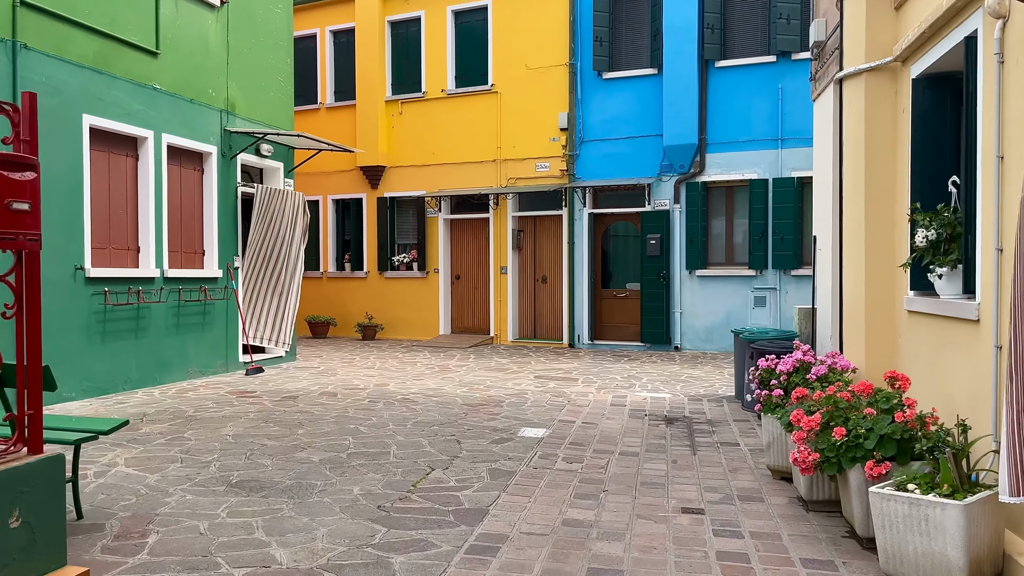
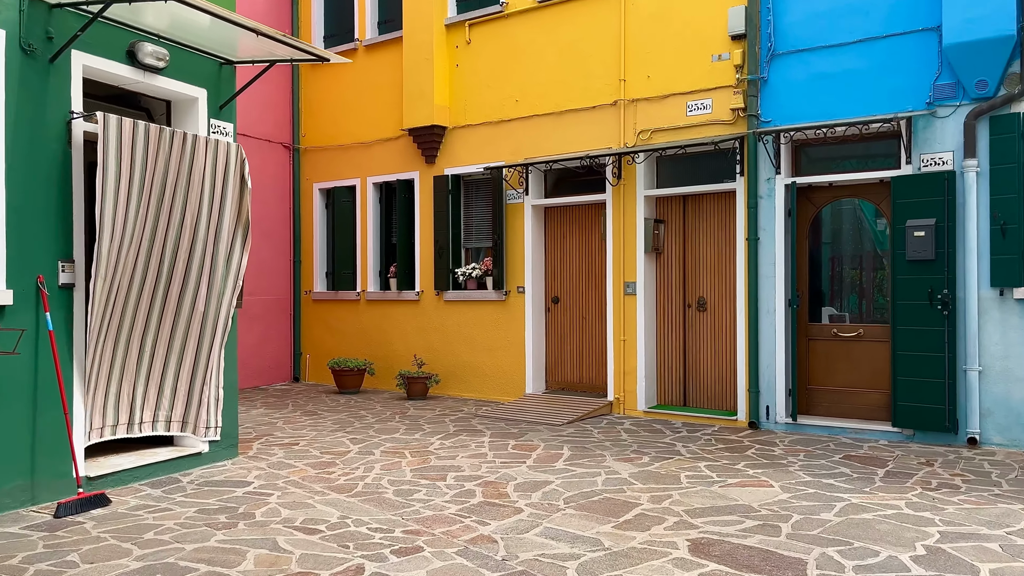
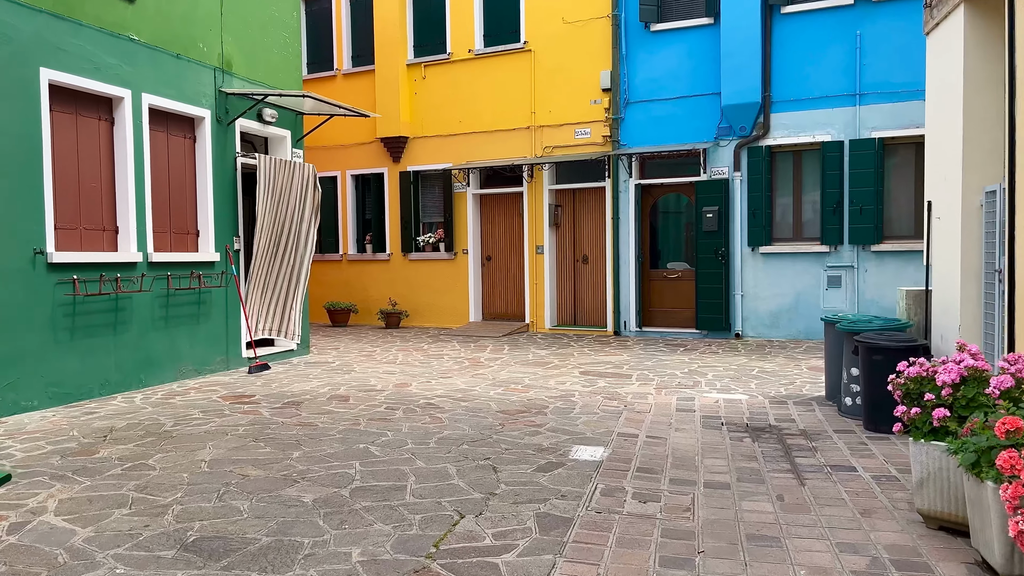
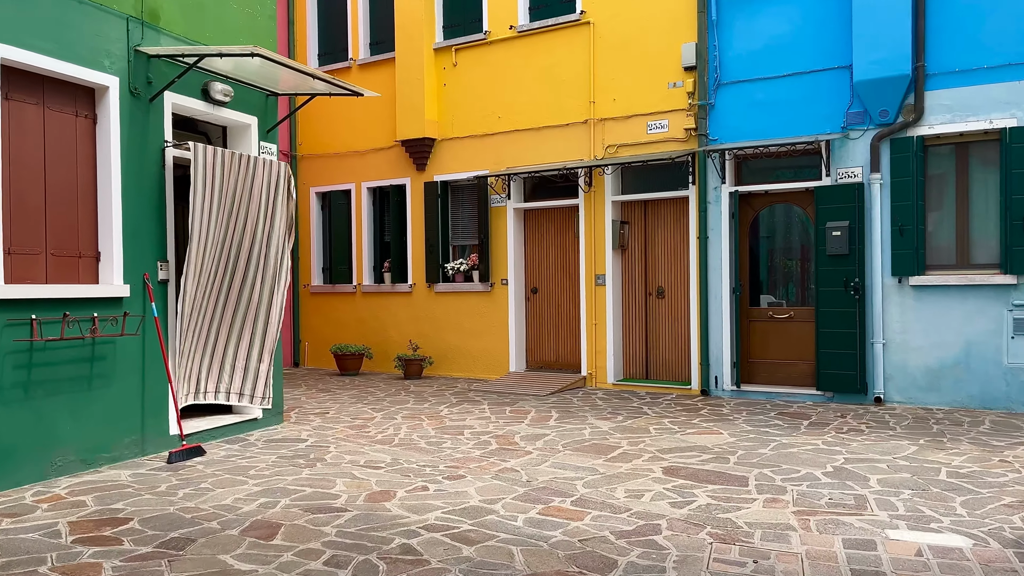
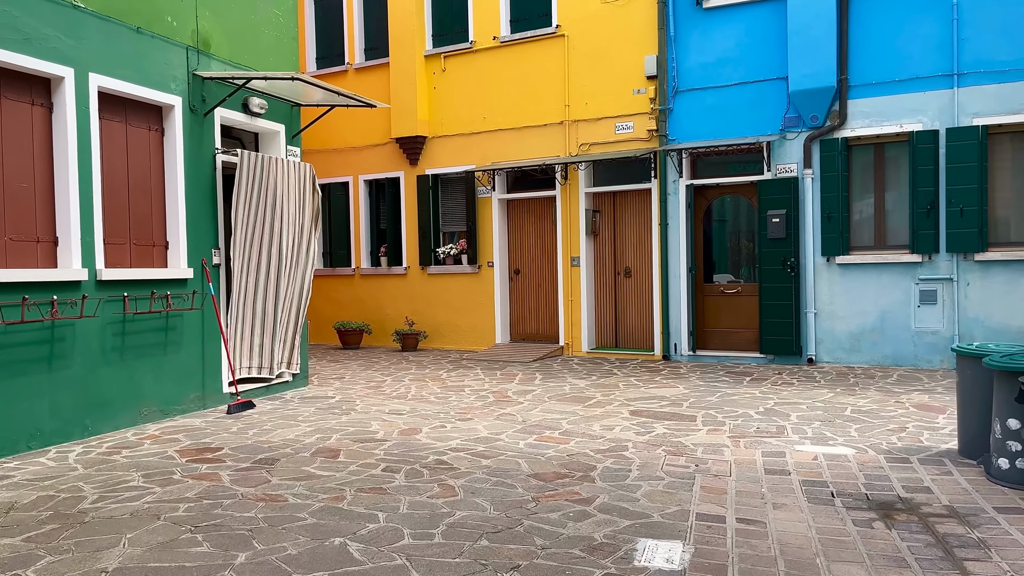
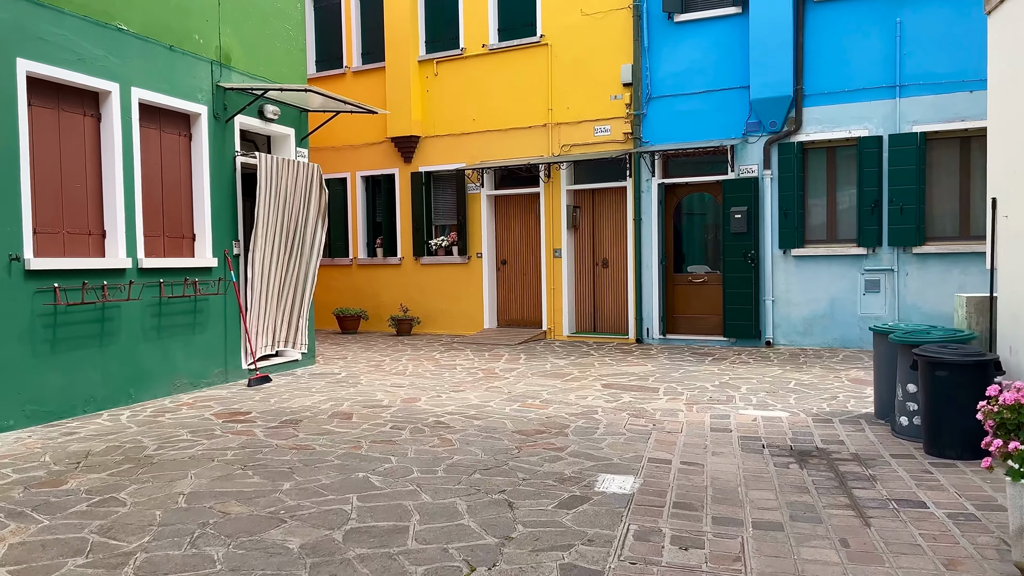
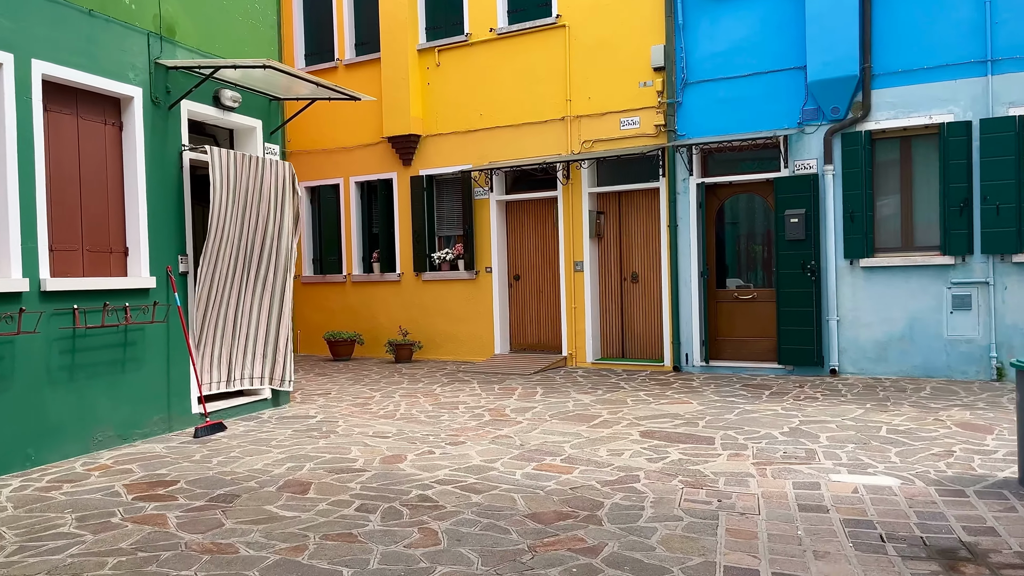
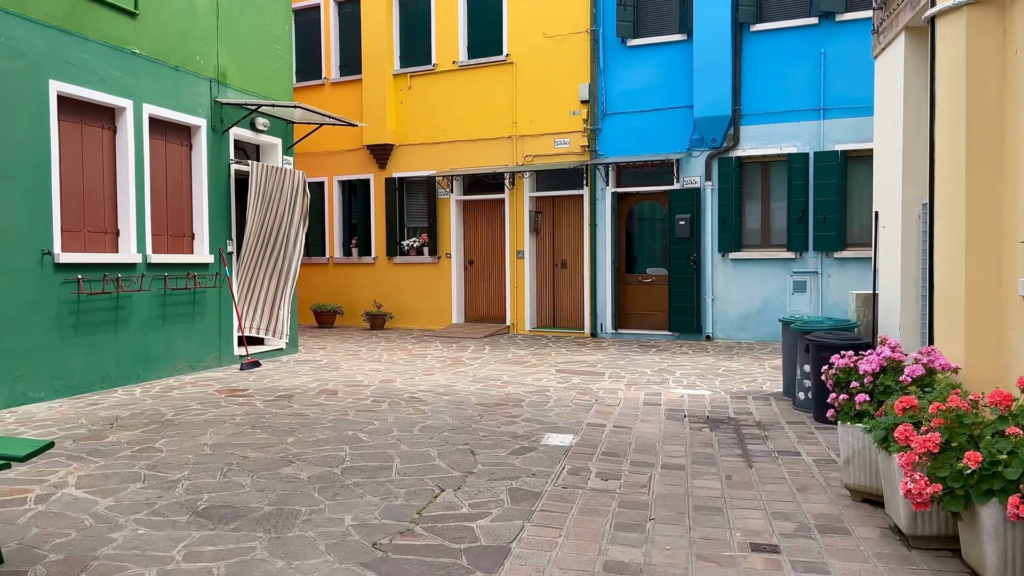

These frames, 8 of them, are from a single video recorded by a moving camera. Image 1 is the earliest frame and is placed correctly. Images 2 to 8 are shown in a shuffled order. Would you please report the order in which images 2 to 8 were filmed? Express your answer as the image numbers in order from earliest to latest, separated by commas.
8, 3, 6, 5, 7, 4, 2
